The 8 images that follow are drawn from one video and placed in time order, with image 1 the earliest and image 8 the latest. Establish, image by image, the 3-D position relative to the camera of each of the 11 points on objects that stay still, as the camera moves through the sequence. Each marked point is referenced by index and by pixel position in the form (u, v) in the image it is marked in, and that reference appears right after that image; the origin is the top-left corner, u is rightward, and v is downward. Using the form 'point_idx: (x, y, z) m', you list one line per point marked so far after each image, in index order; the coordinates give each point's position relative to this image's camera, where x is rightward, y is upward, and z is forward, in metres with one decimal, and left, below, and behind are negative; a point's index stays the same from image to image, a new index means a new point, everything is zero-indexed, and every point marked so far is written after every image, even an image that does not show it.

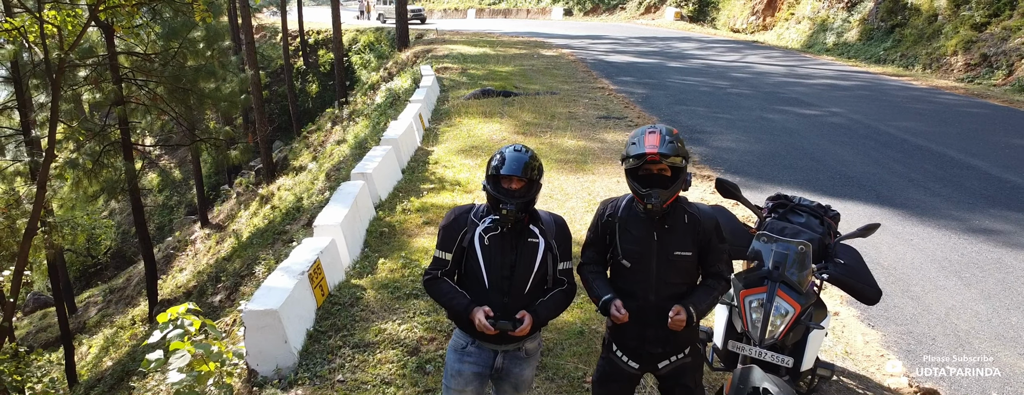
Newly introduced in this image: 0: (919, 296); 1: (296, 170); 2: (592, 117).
0: (+1.4, -0.4, +3.0) m
1: (-3.5, +0.5, +13.9) m
2: (+0.7, +0.7, +7.1) m
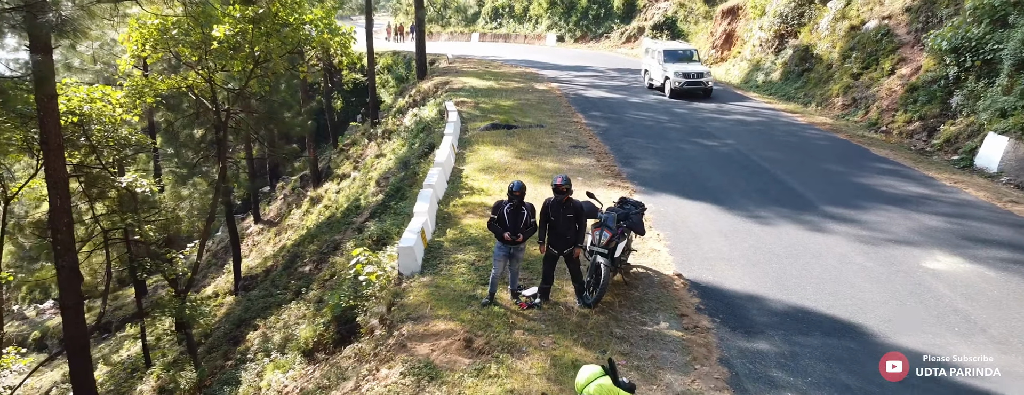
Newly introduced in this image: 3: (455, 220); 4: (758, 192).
0: (+1.5, -0.4, +6.6) m
1: (-3.5, +0.4, +17.5) m
2: (+0.7, +0.6, +10.7) m
3: (-0.5, -0.2, +7.7) m
4: (+2.4, +0.1, +8.2) m
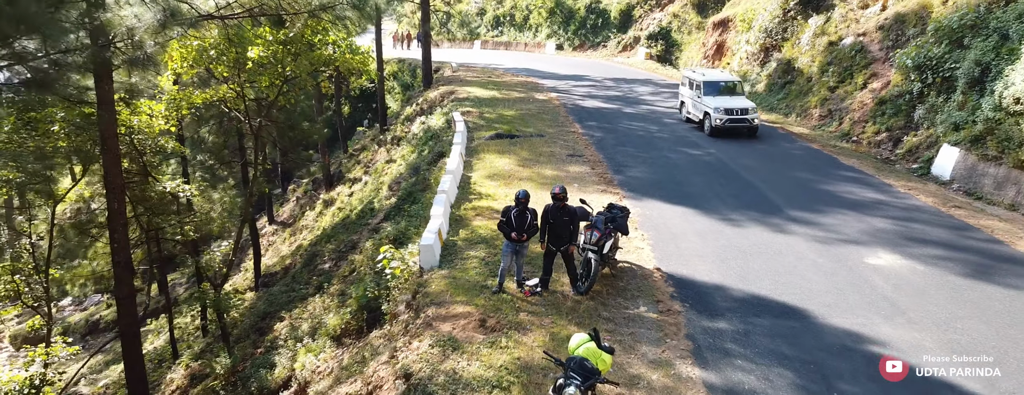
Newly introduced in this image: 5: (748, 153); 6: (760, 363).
0: (+1.5, -0.4, +7.7) m
1: (-3.5, +0.4, +18.6) m
2: (+0.7, +0.6, +11.8) m
3: (-0.5, -0.3, +8.8) m
4: (+2.4, 0.0, +9.3) m
5: (+3.3, +0.6, +11.9) m
6: (+1.5, -1.0, +5.2) m
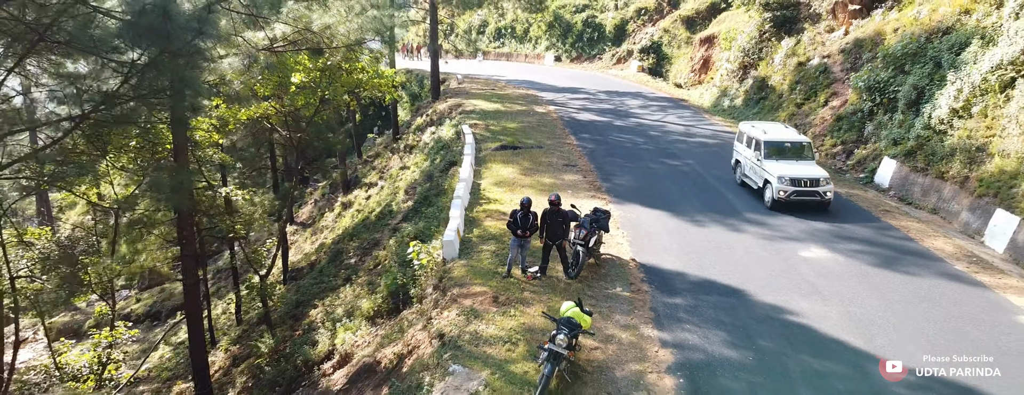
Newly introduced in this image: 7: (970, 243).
0: (+1.6, -0.5, +9.5) m
1: (-3.5, +0.3, +20.4) m
2: (+0.8, +0.5, +13.7) m
3: (-0.4, -0.3, +10.6) m
4: (+2.5, -0.1, +11.2) m
5: (+3.4, +0.6, +13.7) m
6: (+1.6, -1.1, +7.1) m
7: (+5.2, -0.5, +9.6) m
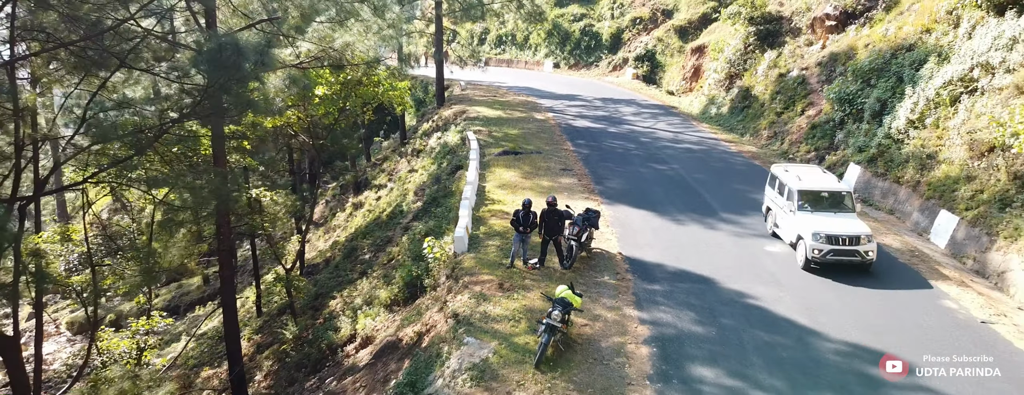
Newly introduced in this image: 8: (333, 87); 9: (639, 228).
0: (+1.6, -0.5, +10.9) m
1: (-3.4, +0.3, +21.8) m
2: (+0.8, +0.5, +15.0) m
3: (-0.4, -0.3, +11.9) m
4: (+2.5, -0.1, +12.5) m
5: (+3.4, +0.5, +15.1) m
6: (+1.6, -1.1, +8.4) m
7: (+5.3, -0.6, +11.0) m
8: (-3.2, +2.0, +15.1) m
9: (+1.7, -0.4, +11.3) m
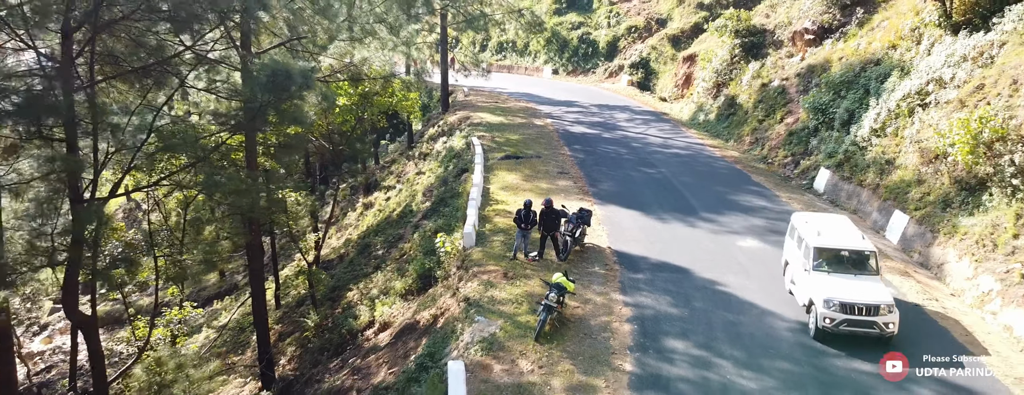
0: (+1.6, -0.5, +12.3) m
1: (-3.4, +0.3, +23.2) m
2: (+0.8, +0.5, +16.4) m
3: (-0.4, -0.3, +13.3) m
4: (+2.5, -0.1, +13.9) m
5: (+3.4, +0.5, +16.5) m
6: (+1.7, -1.1, +9.8) m
7: (+5.3, -0.6, +12.4) m
8: (-3.1, +1.9, +16.6) m
9: (+1.7, -0.4, +12.7) m
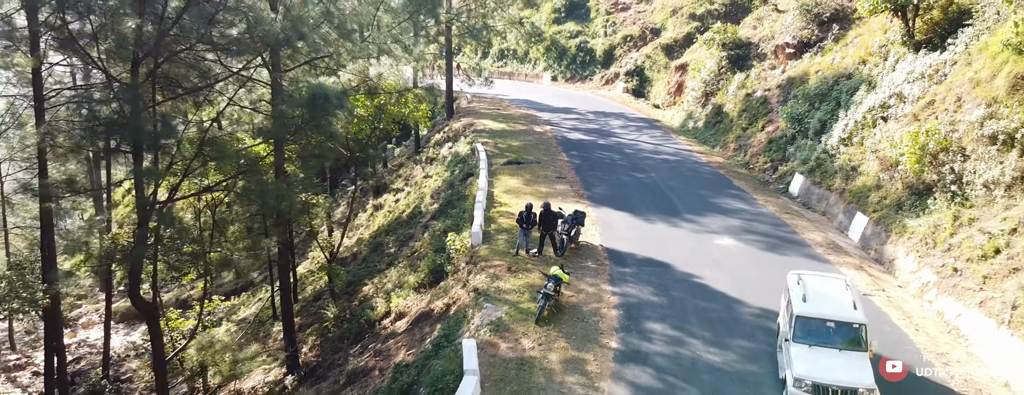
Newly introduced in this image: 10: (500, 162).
0: (+1.7, -0.6, +13.8) m
1: (-3.4, +0.2, +24.7) m
2: (+0.9, +0.4, +17.9) m
3: (-0.3, -0.4, +14.8) m
4: (+2.6, -0.2, +15.4) m
5: (+3.5, +0.4, +18.0) m
6: (+1.7, -1.2, +11.3) m
7: (+5.3, -0.6, +13.9) m
8: (-3.1, +1.9, +18.0) m
9: (+1.8, -0.5, +14.2) m
10: (-0.3, +0.8, +19.5) m
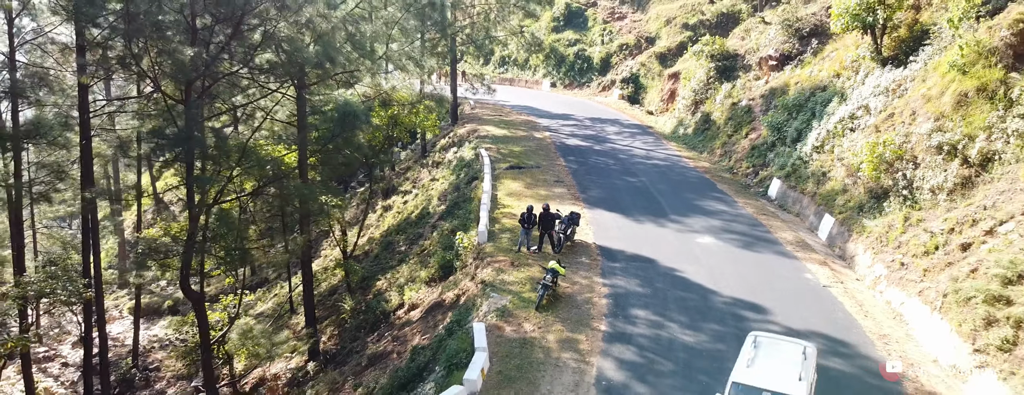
0: (+1.7, -0.6, +15.3) m
1: (-3.3, +0.2, +26.2) m
2: (+0.9, +0.4, +19.4) m
3: (-0.3, -0.4, +16.3) m
4: (+2.6, -0.2, +16.9) m
5: (+3.5, +0.4, +19.5) m
6: (+1.7, -1.2, +12.8) m
7: (+5.4, -0.7, +15.4) m
8: (-3.1, +1.9, +19.6) m
9: (+1.8, -0.5, +15.7) m
10: (-0.2, +0.8, +21.1) m
